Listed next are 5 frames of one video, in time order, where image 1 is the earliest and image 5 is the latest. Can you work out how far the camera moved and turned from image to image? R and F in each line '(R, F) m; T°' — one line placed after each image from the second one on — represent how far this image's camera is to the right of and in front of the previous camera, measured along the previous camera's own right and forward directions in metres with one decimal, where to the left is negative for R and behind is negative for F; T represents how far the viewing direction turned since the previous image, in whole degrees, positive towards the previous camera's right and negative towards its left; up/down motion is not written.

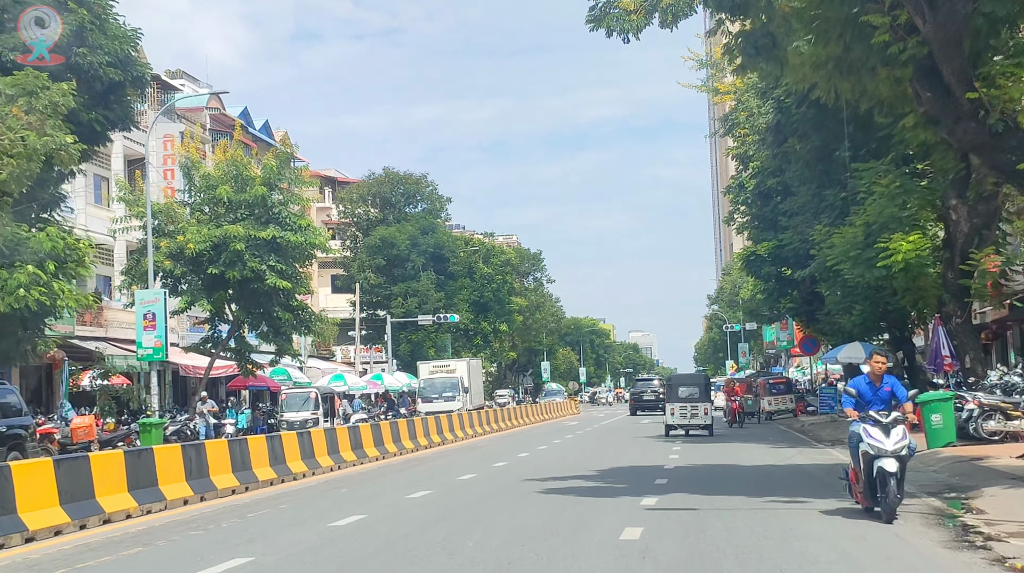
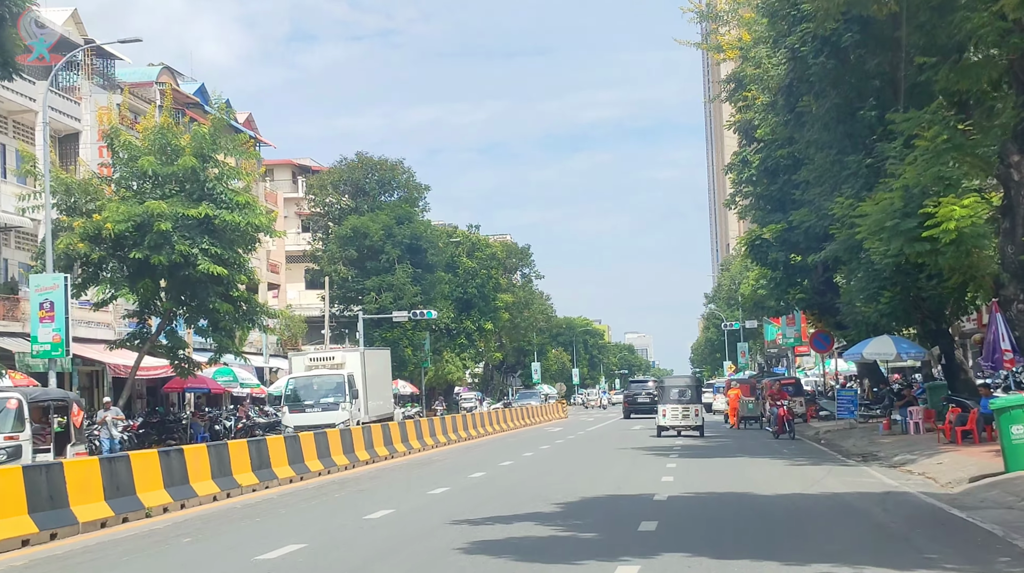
(+0.7, +5.0) m; 0°
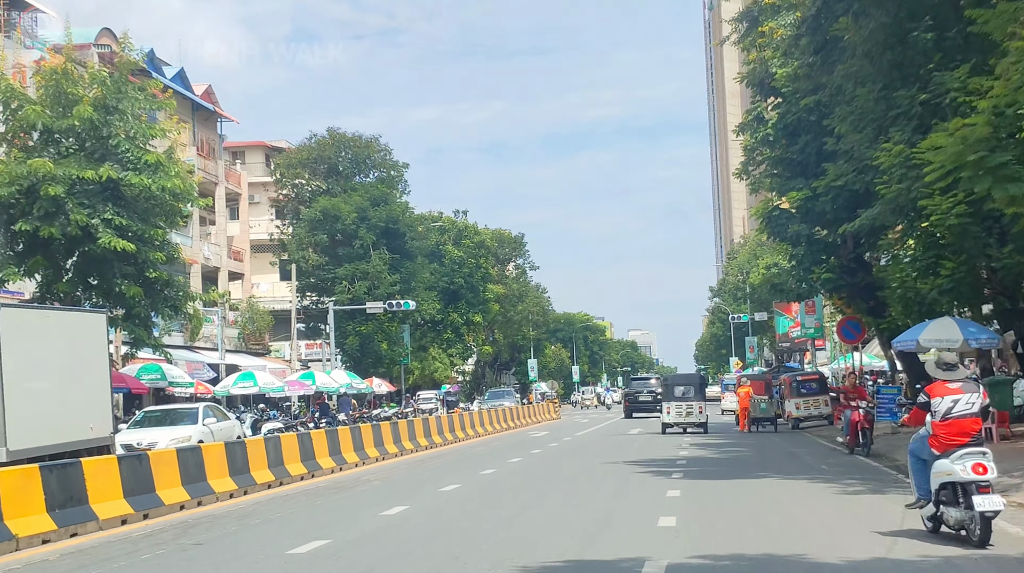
(+0.8, +5.8) m; 0°
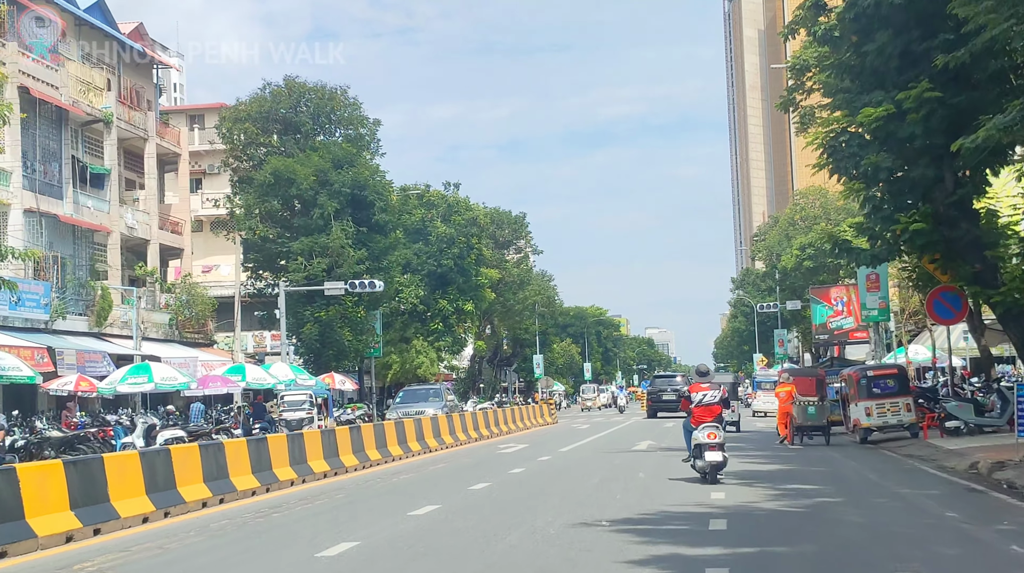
(+1.1, +9.5) m; -1°
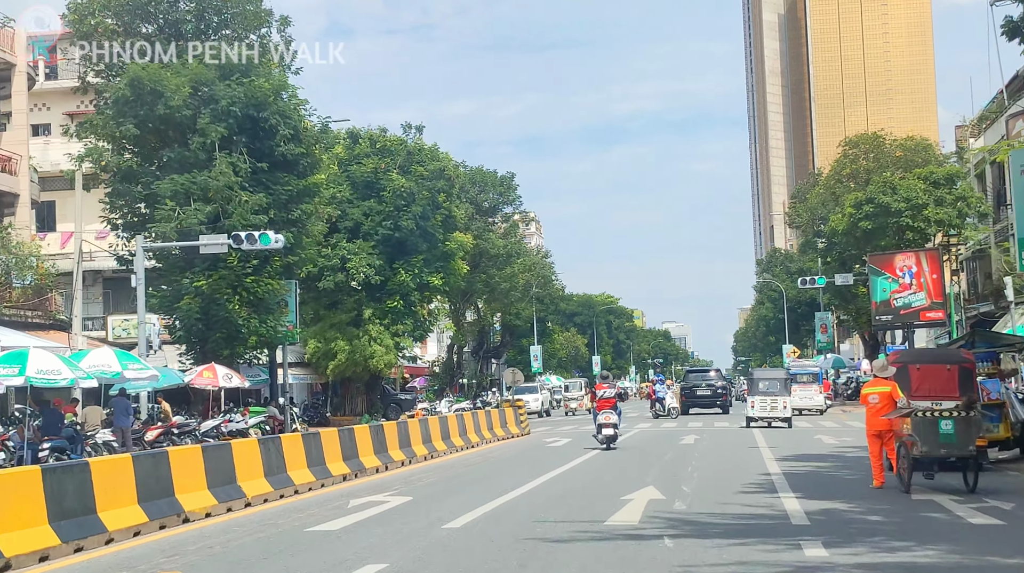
(+1.7, +13.7) m; -1°
